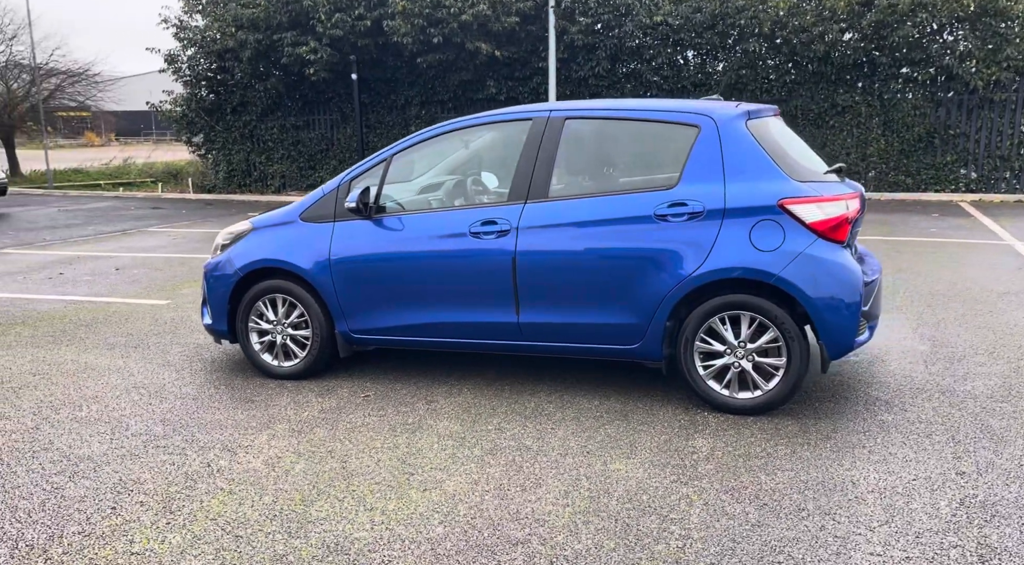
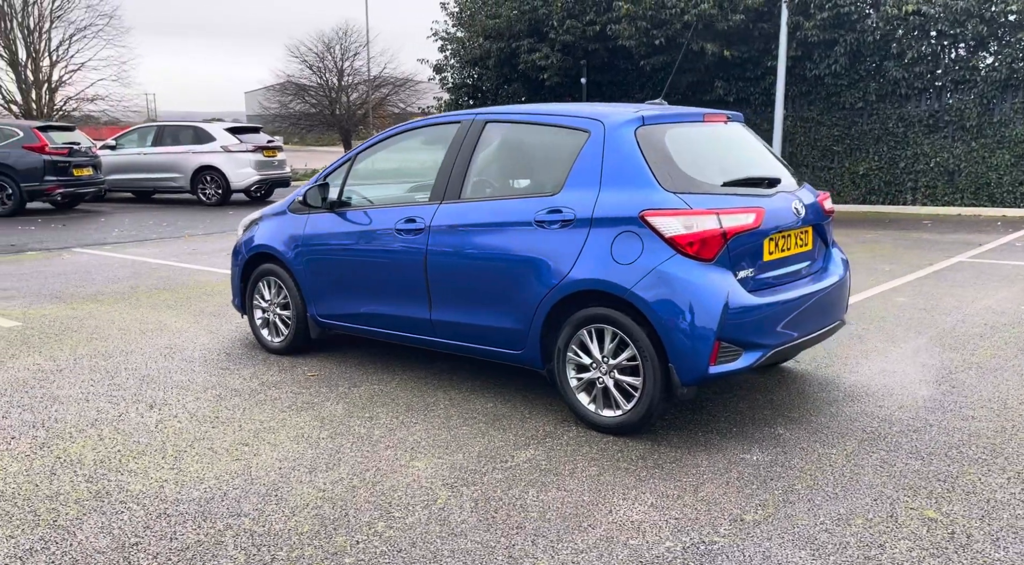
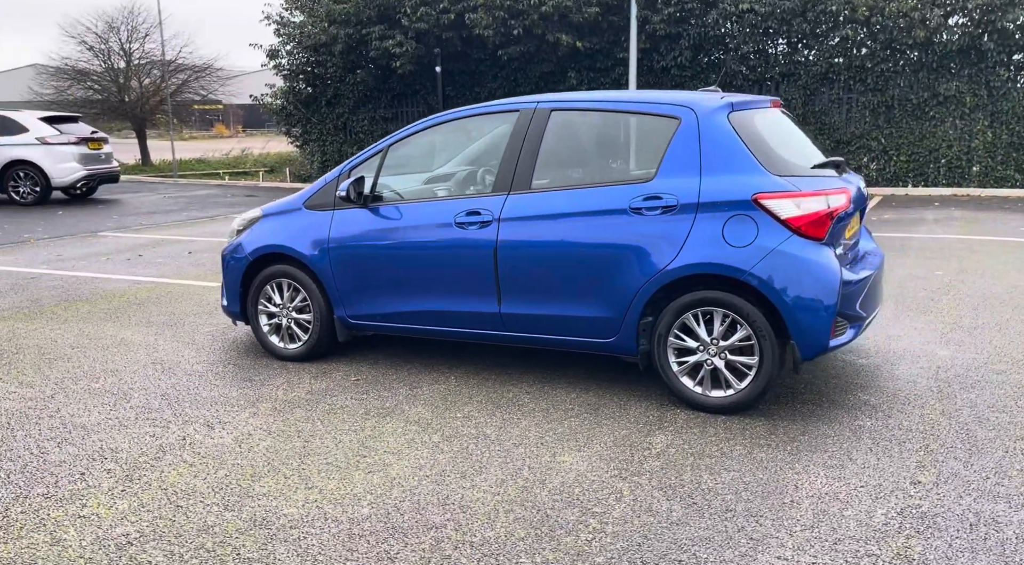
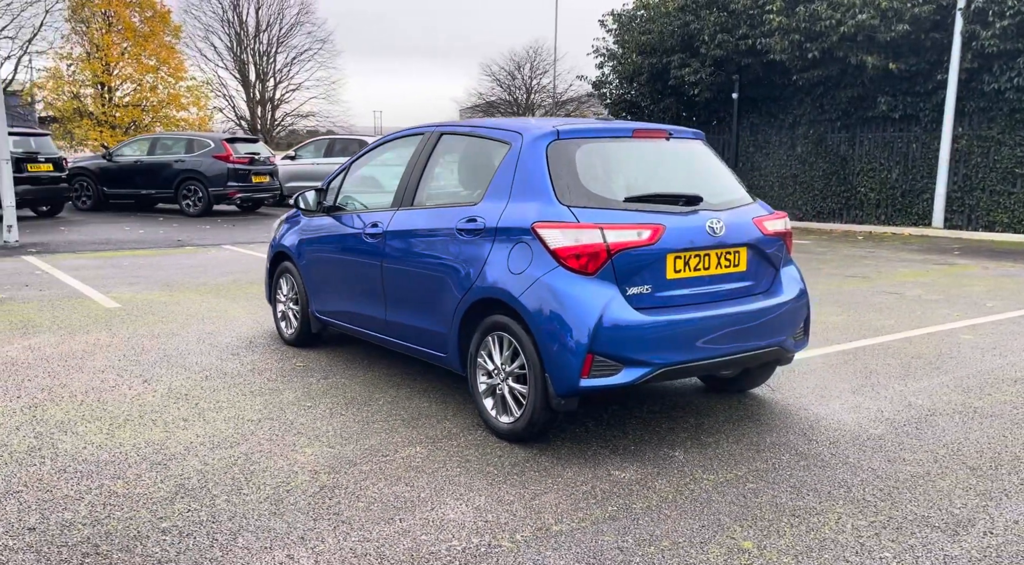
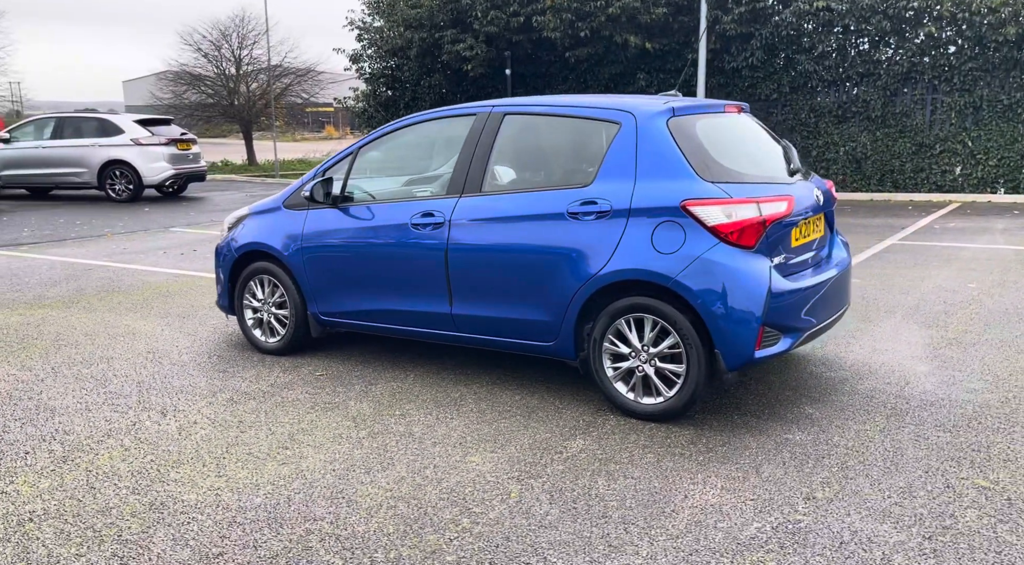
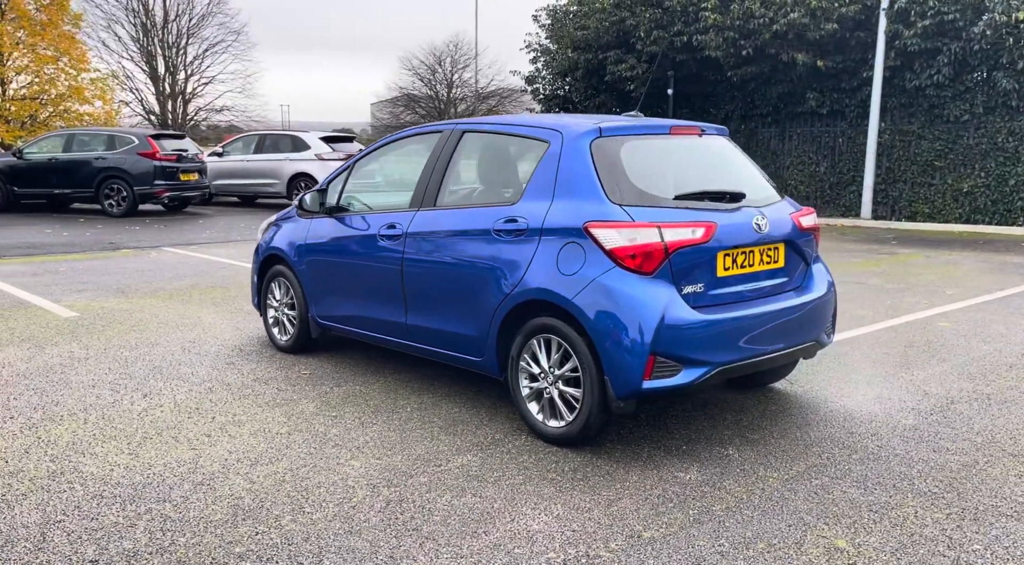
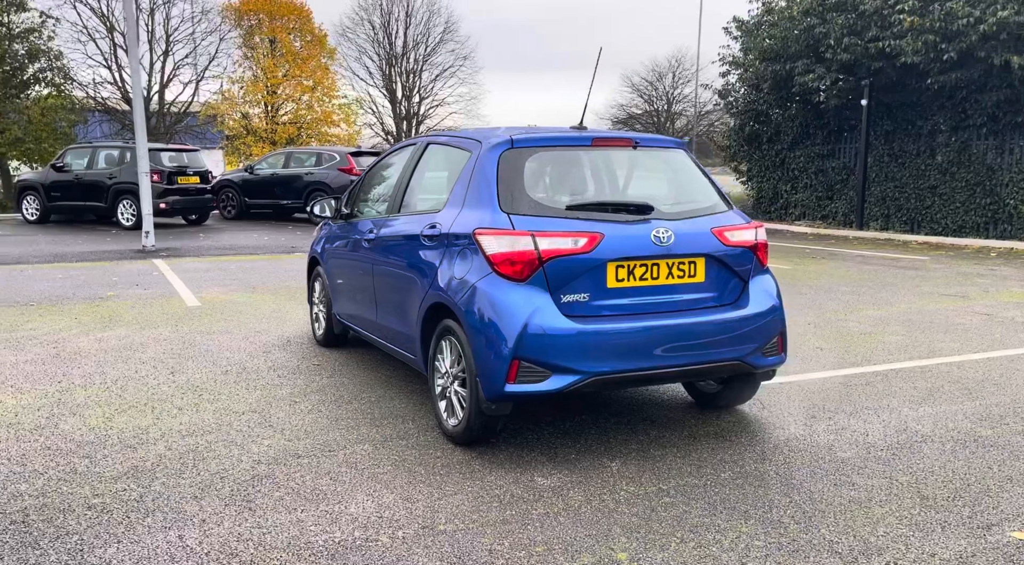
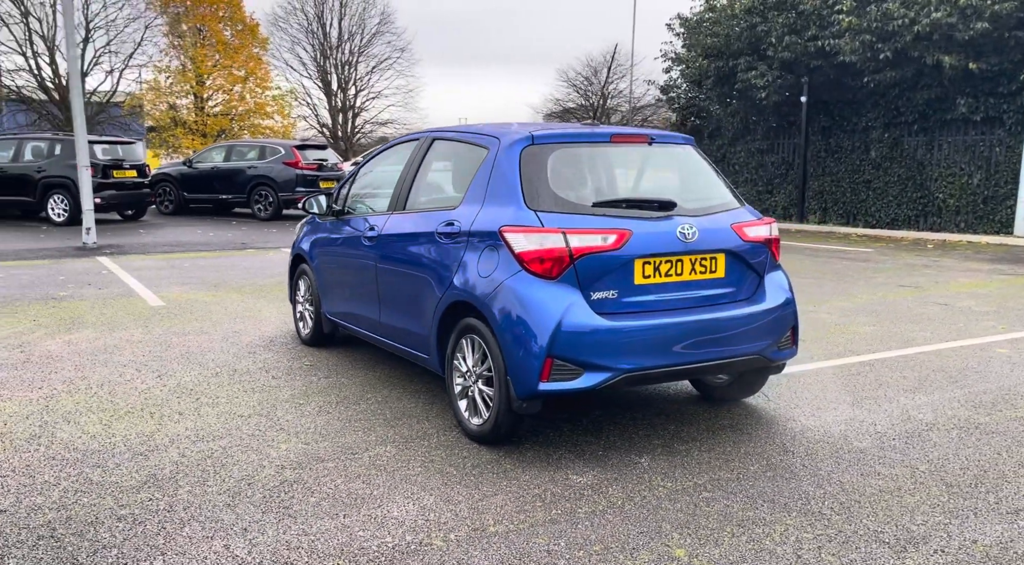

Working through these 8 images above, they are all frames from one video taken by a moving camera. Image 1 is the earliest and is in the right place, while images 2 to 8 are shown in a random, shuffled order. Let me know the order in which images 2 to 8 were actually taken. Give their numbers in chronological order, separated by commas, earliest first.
3, 5, 2, 6, 4, 8, 7
